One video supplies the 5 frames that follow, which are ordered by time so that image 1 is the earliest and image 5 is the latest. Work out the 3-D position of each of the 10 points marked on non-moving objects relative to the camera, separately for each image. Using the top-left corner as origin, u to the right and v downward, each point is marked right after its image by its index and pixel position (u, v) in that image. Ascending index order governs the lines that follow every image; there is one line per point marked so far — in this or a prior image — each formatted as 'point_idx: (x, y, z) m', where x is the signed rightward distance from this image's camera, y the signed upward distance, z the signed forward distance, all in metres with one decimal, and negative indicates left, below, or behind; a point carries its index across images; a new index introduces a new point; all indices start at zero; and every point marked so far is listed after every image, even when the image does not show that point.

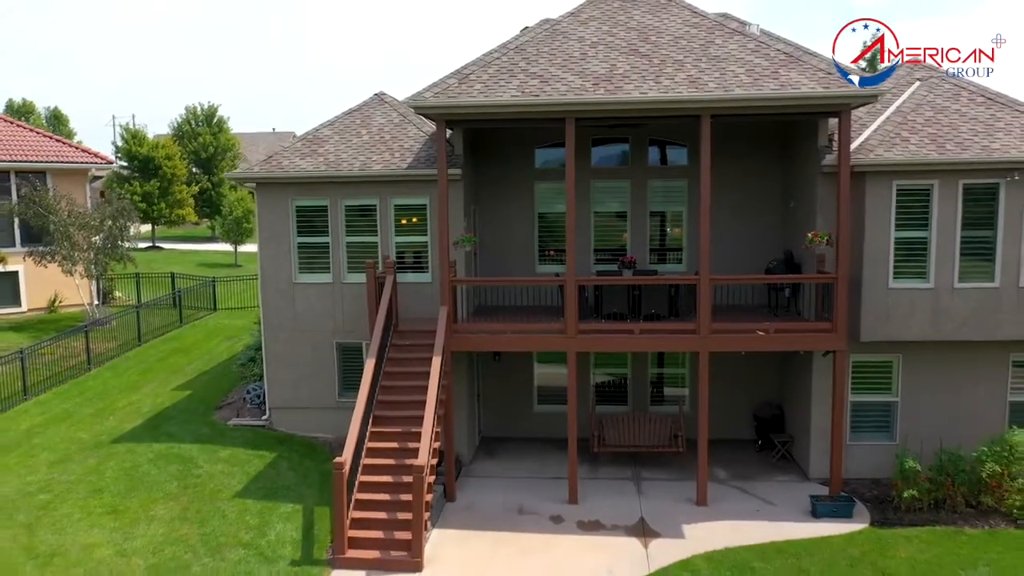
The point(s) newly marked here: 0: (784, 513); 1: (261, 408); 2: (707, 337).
0: (+4.5, -3.7, +12.5) m
1: (-5.2, -2.4, +15.6) m
2: (+3.3, -0.8, +12.7) m
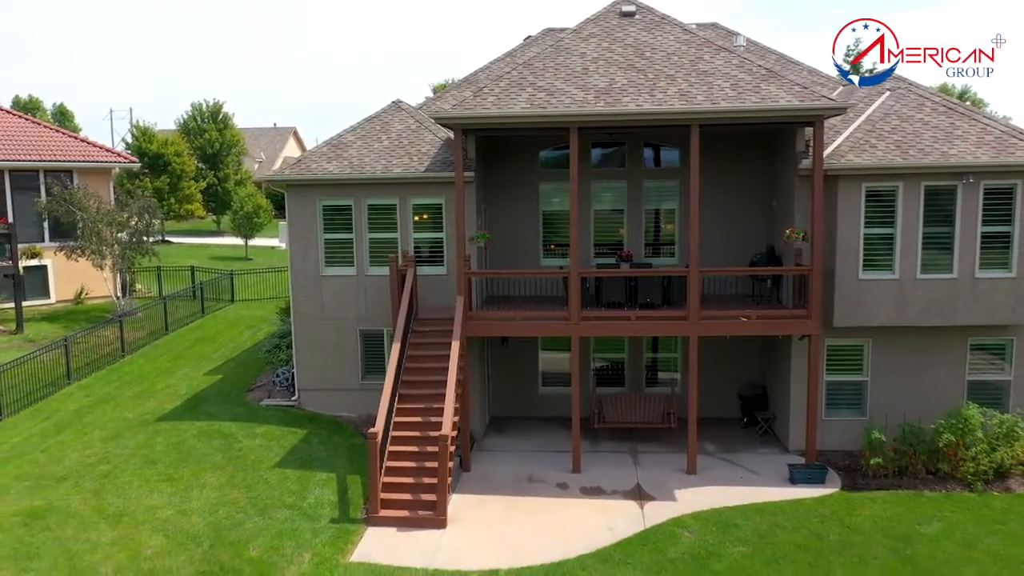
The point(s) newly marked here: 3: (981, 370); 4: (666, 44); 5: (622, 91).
0: (+4.7, -3.6, +14.0) m
1: (-5.0, -2.3, +17.0) m
2: (+3.5, -0.6, +14.1) m
3: (+9.3, -1.6, +14.9) m
4: (+3.1, +4.9, +15.2) m
5: (+2.0, +3.6, +13.7) m
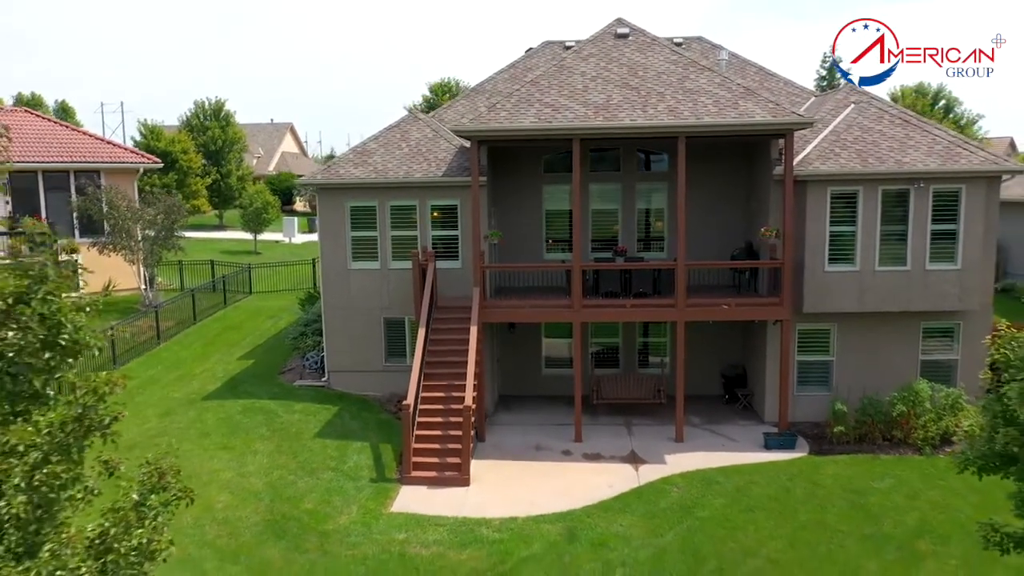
0: (+5.0, -3.4, +16.1) m
1: (-4.9, -2.1, +18.9) m
2: (+3.7, -0.4, +16.1) m
3: (+9.5, -1.4, +17.0) m
4: (+3.3, +5.1, +17.1) m
5: (+2.2, +3.8, +15.6) m
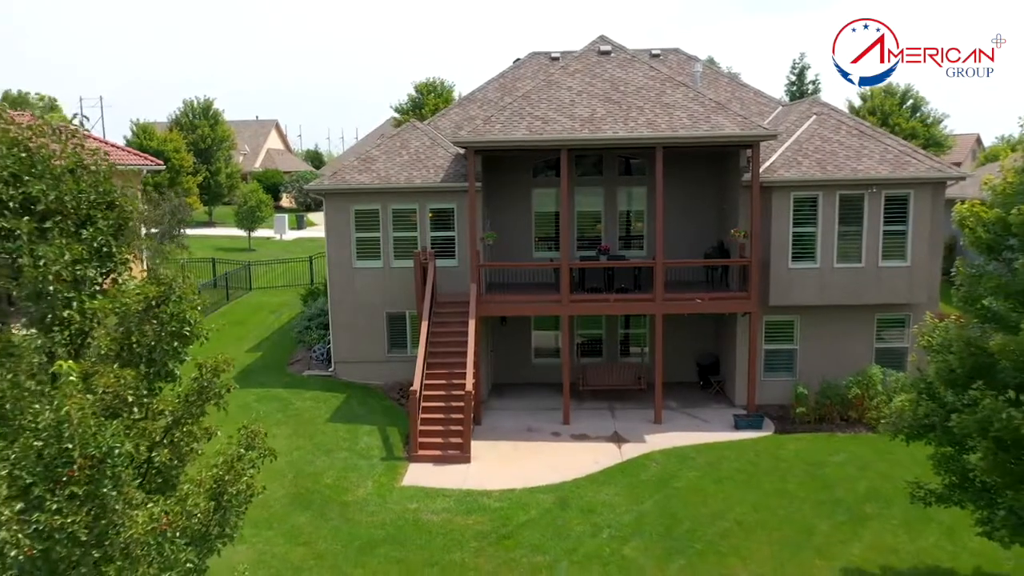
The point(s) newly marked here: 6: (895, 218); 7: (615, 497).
0: (+4.8, -3.3, +17.8) m
1: (-5.1, -2.0, +20.4) m
2: (+3.5, -0.4, +17.8) m
3: (+9.4, -1.3, +18.8) m
4: (+3.1, +5.2, +18.7) m
5: (+2.1, +3.8, +17.2) m
6: (+9.1, +1.7, +17.9) m
7: (+1.9, -3.9, +13.8) m
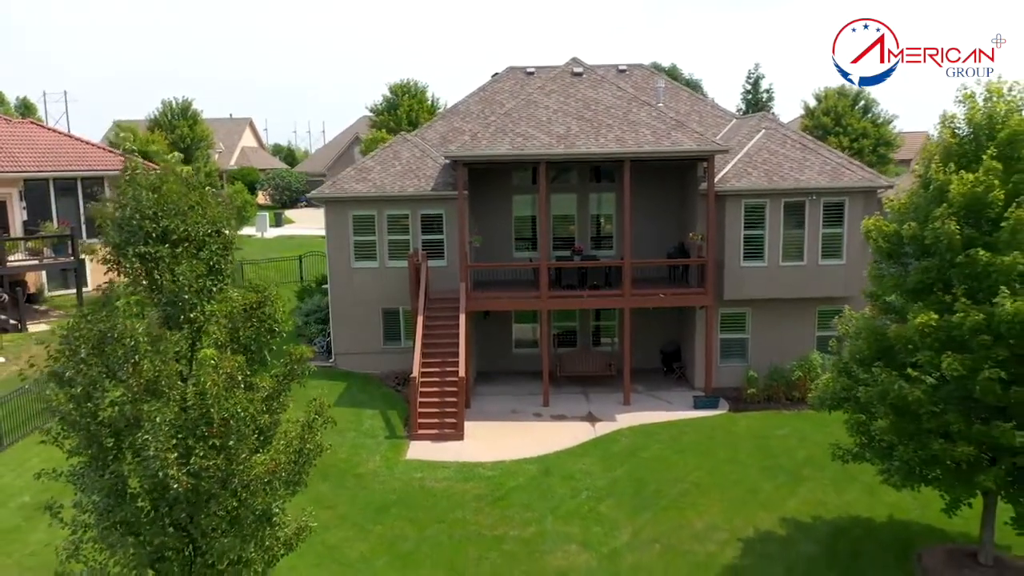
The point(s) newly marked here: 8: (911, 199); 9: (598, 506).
0: (+4.4, -3.2, +20.2) m
1: (-5.5, -2.0, +22.3) m
2: (+3.1, -0.3, +20.1) m
3: (+8.9, -1.1, +21.3) m
4: (+2.6, +5.3, +20.9) m
5: (+1.7, +3.9, +19.4) m
6: (+8.7, +1.8, +20.4) m
7: (+1.7, -3.8, +16.1) m
8: (+6.2, +1.4, +11.6) m
9: (+1.6, -4.1, +14.2) m
